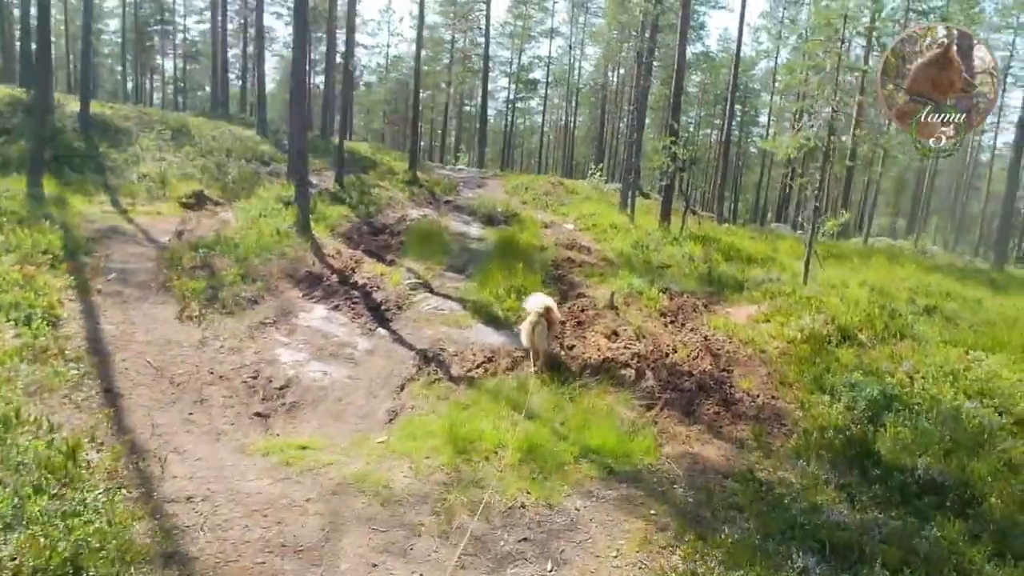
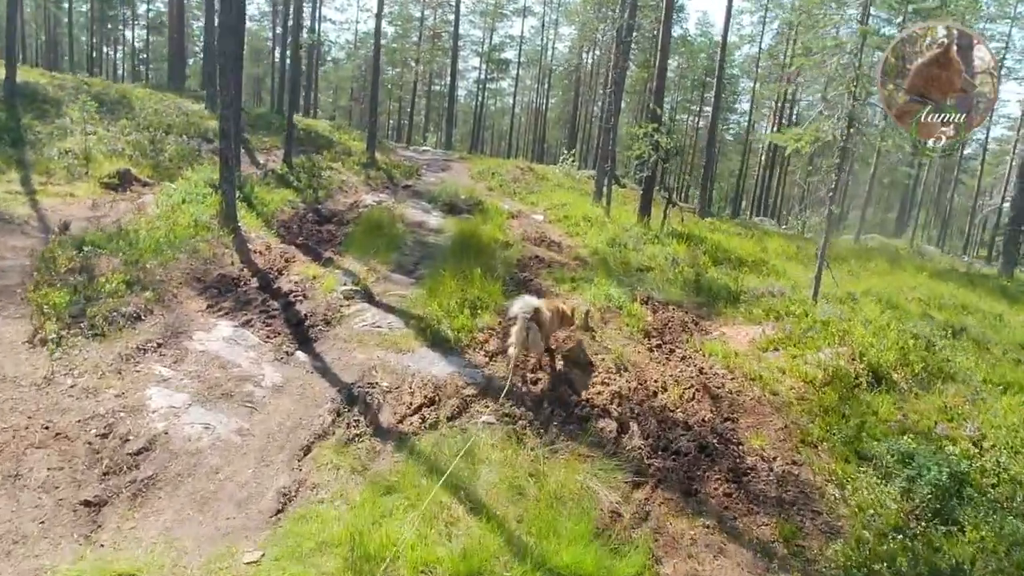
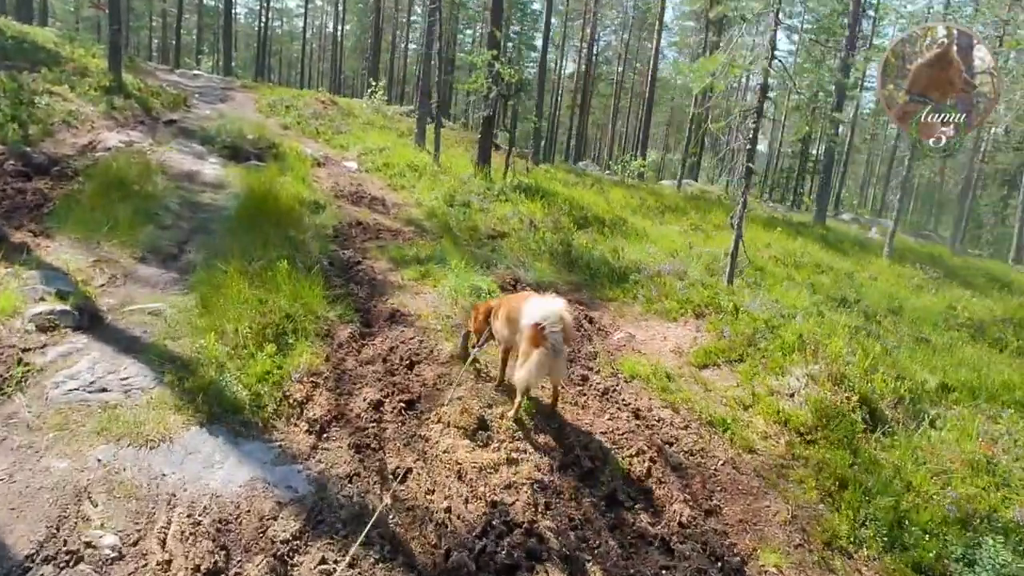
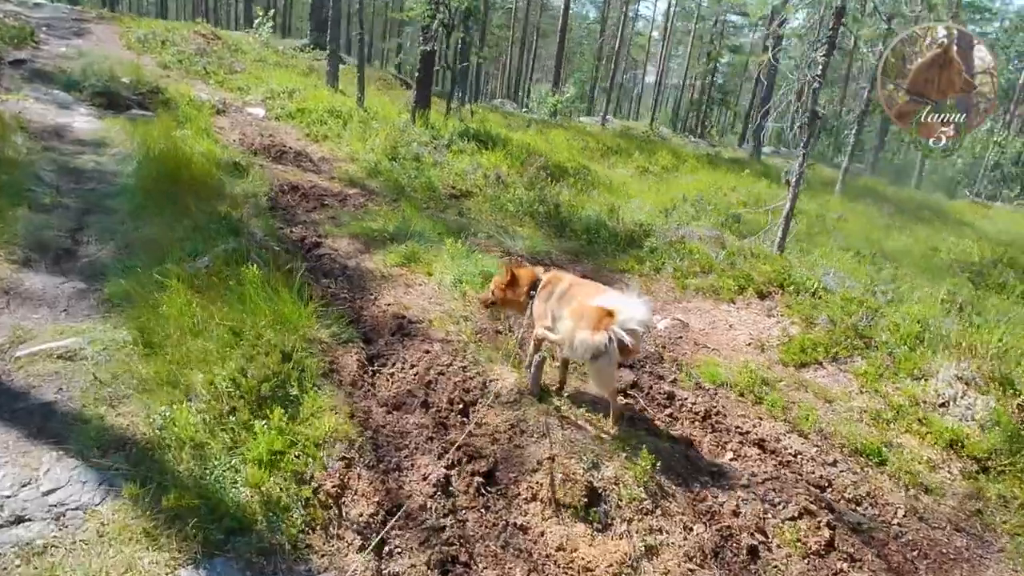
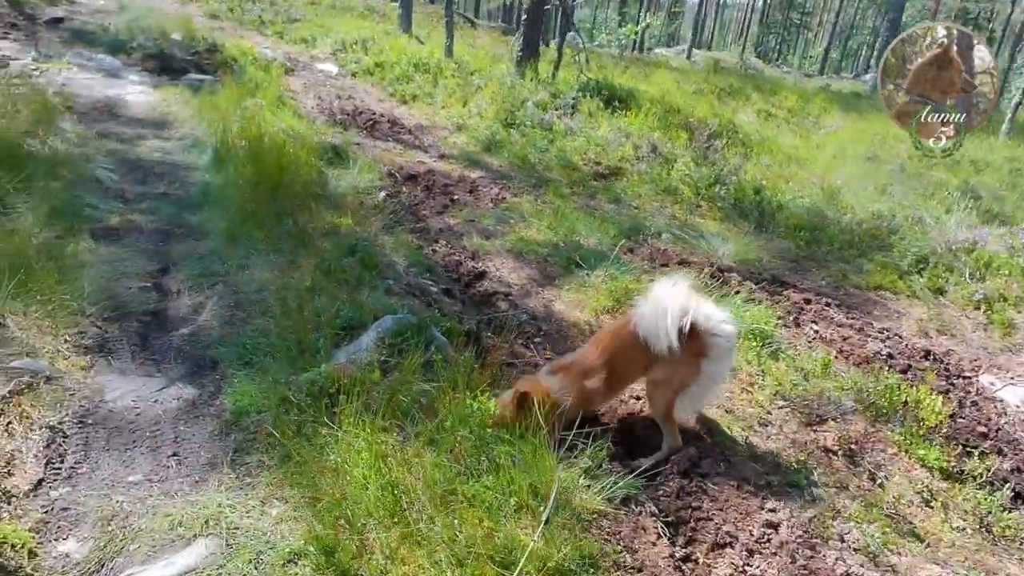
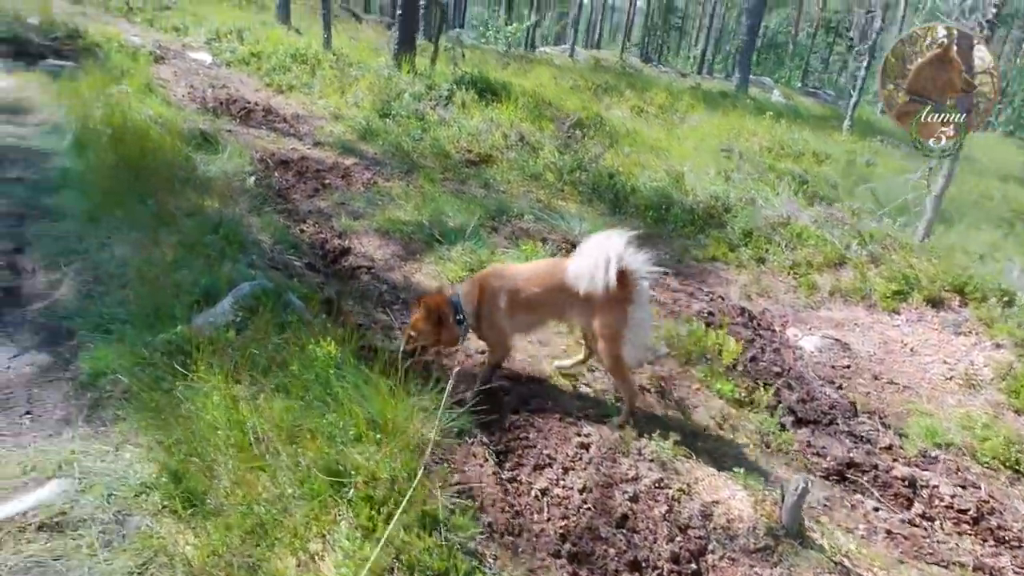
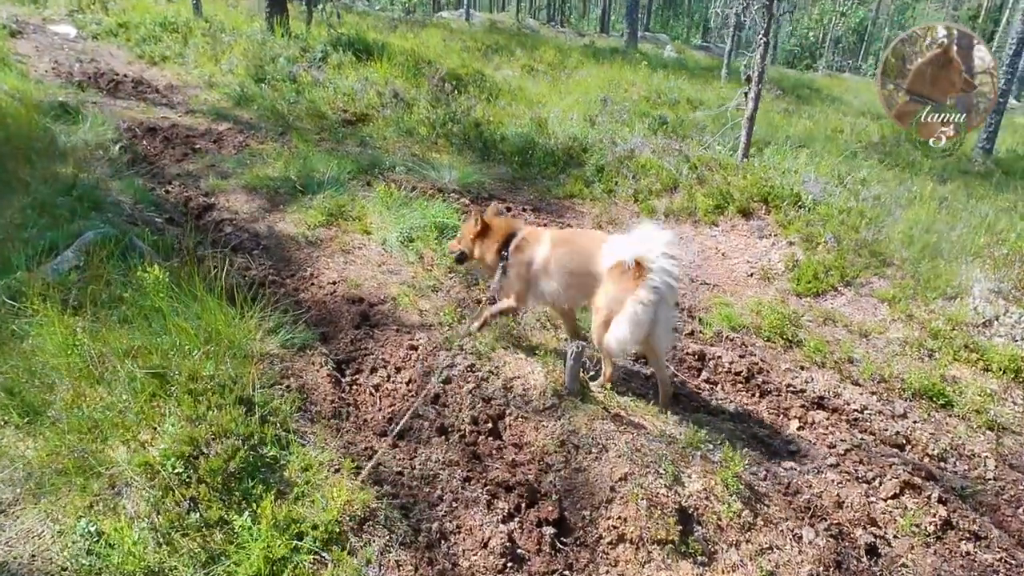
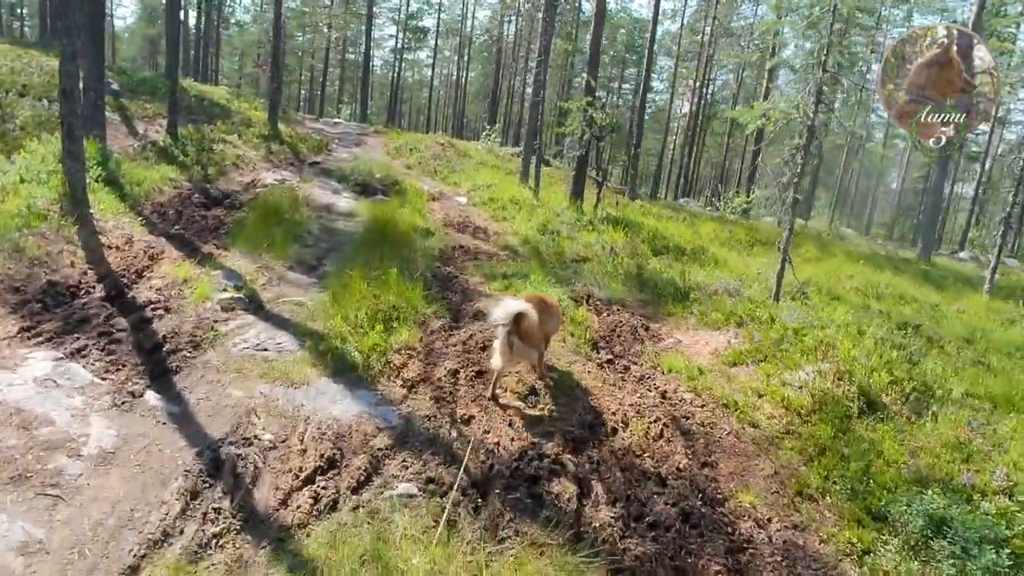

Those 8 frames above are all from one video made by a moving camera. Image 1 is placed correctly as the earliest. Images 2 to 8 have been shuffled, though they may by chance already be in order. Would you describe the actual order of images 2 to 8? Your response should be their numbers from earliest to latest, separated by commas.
2, 8, 3, 4, 7, 6, 5
